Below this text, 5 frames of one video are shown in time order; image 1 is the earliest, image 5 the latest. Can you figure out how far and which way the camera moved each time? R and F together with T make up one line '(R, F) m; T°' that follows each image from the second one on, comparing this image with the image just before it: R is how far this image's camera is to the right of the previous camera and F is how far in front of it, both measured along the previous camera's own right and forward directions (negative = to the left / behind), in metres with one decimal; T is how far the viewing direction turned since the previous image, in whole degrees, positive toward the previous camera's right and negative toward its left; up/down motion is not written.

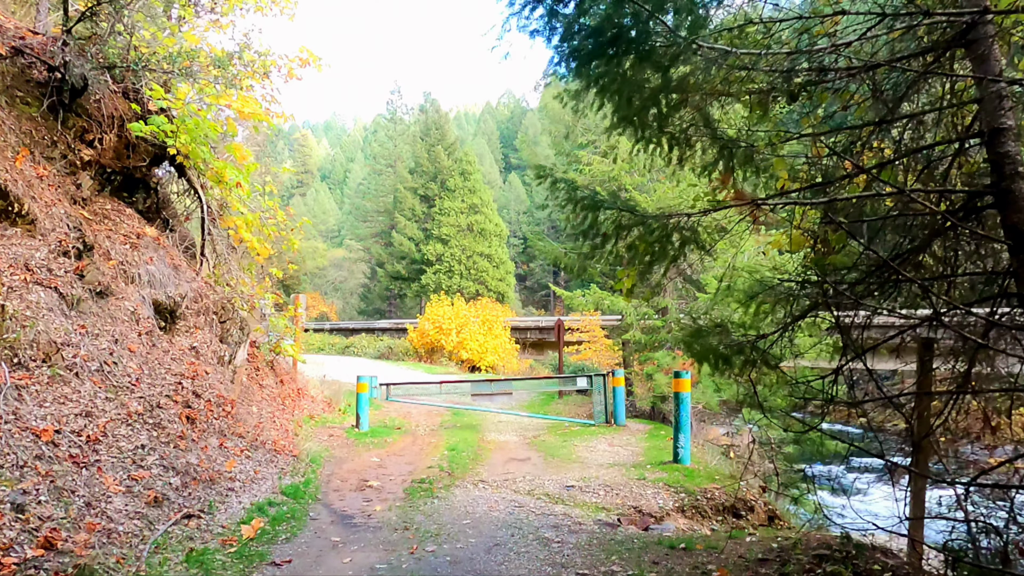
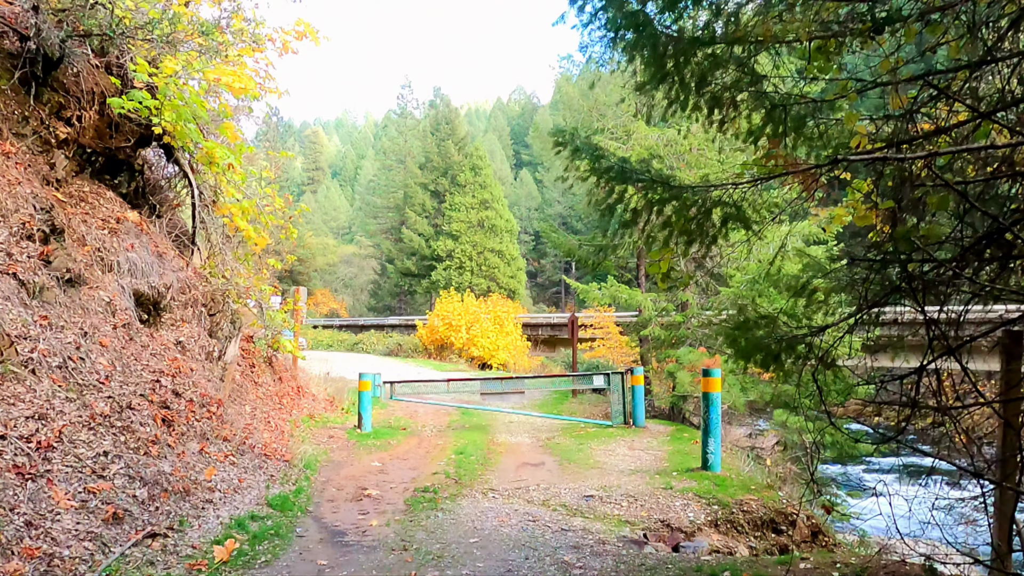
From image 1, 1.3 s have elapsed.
(0.0, +0.6) m; -1°
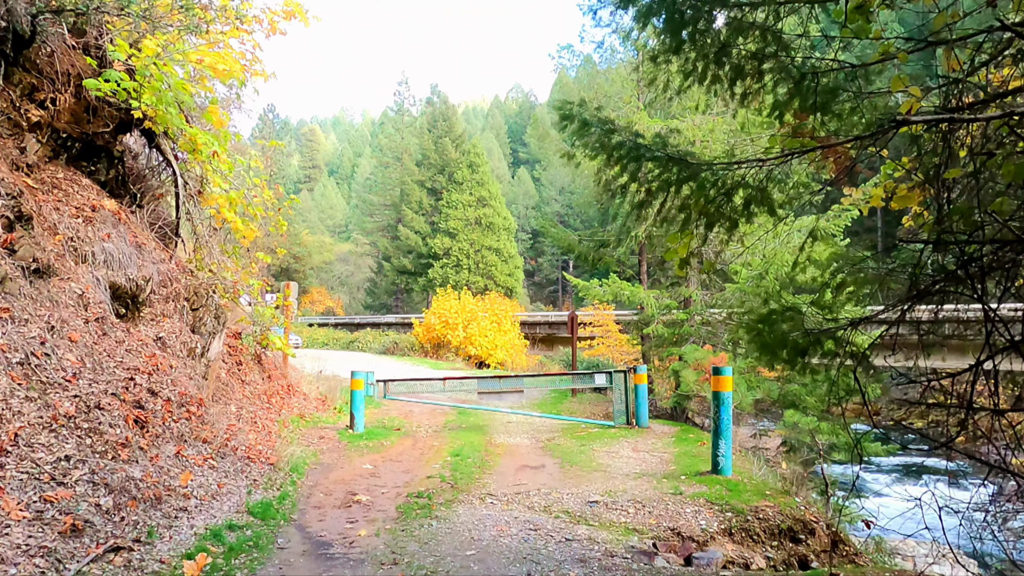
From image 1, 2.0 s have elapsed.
(0.0, +0.3) m; 0°
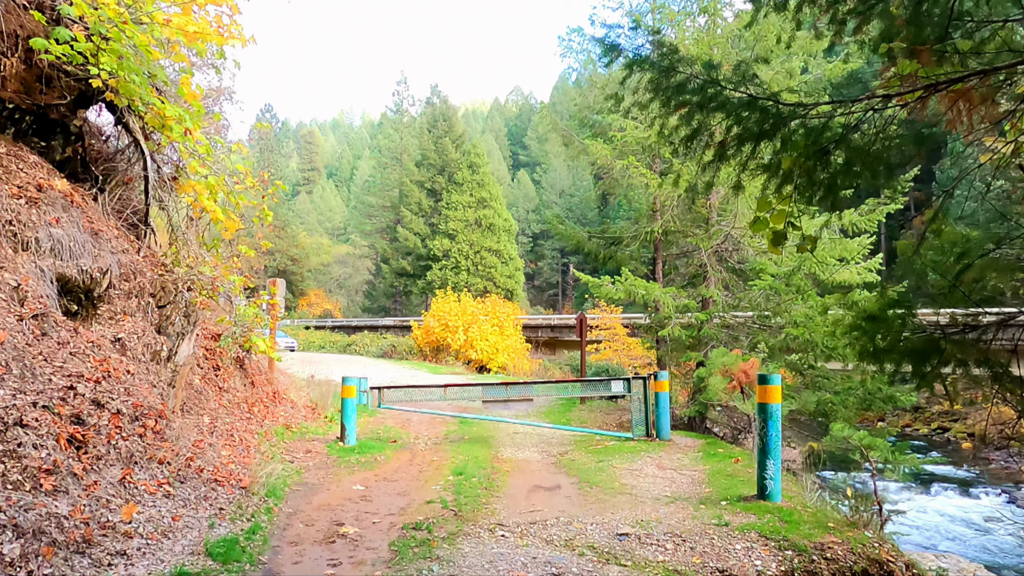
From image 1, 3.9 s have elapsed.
(-0.1, +0.8) m; 0°
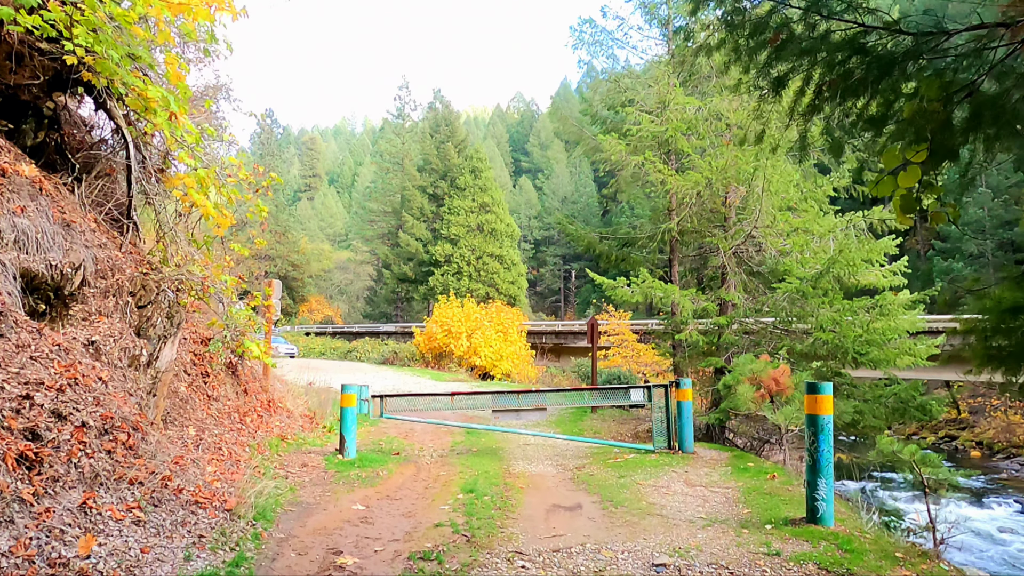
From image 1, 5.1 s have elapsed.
(-0.1, +0.5) m; 0°
